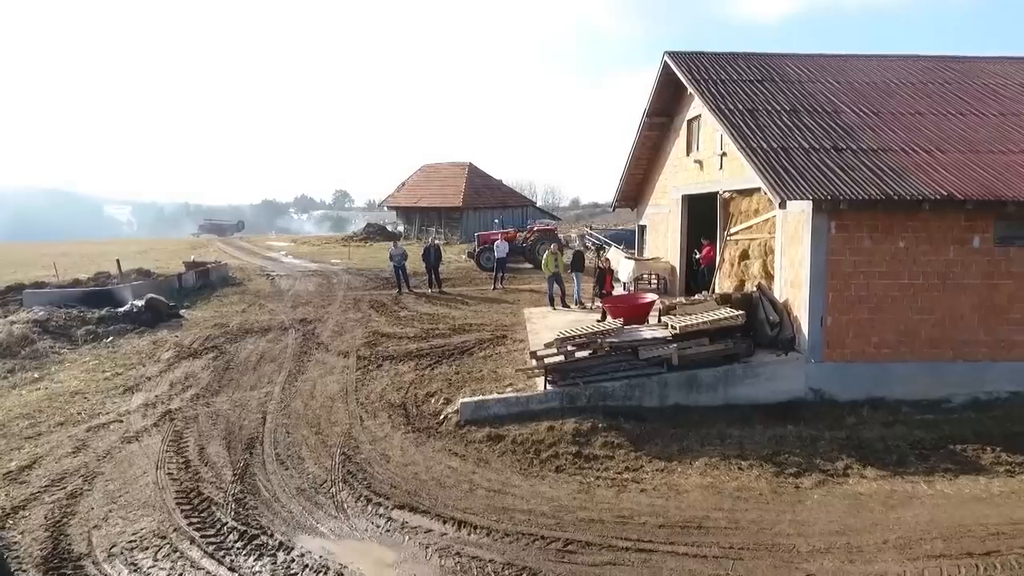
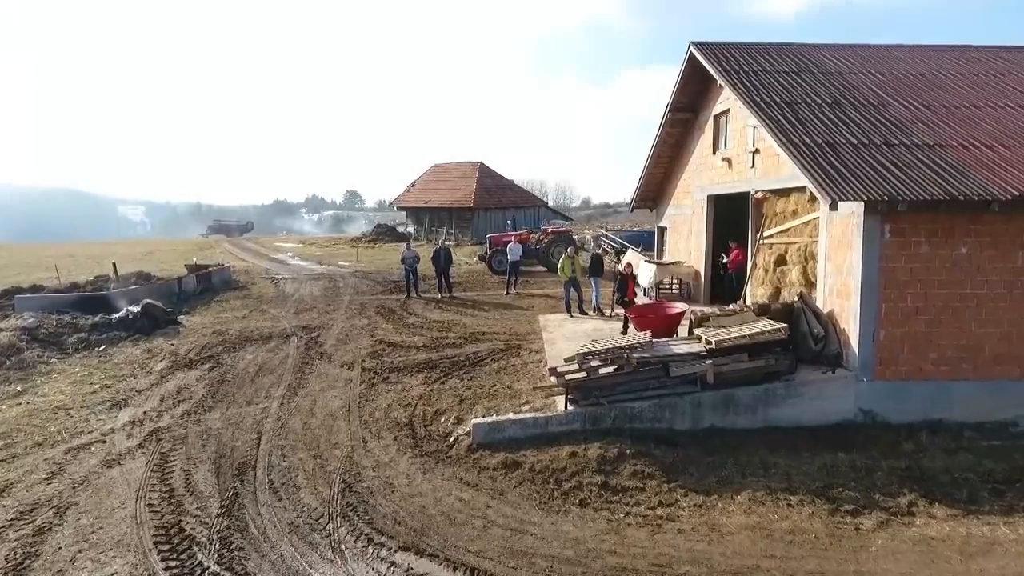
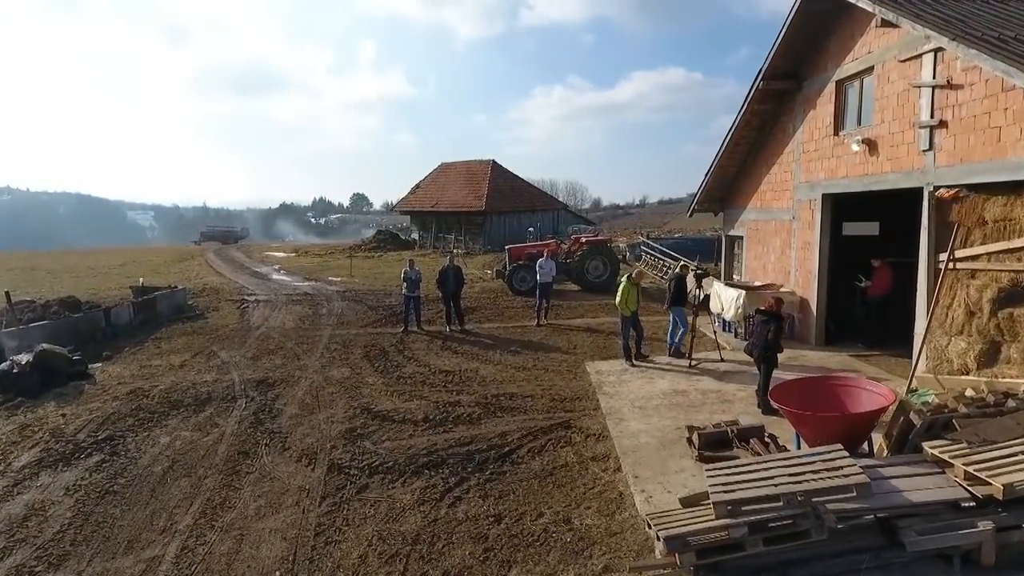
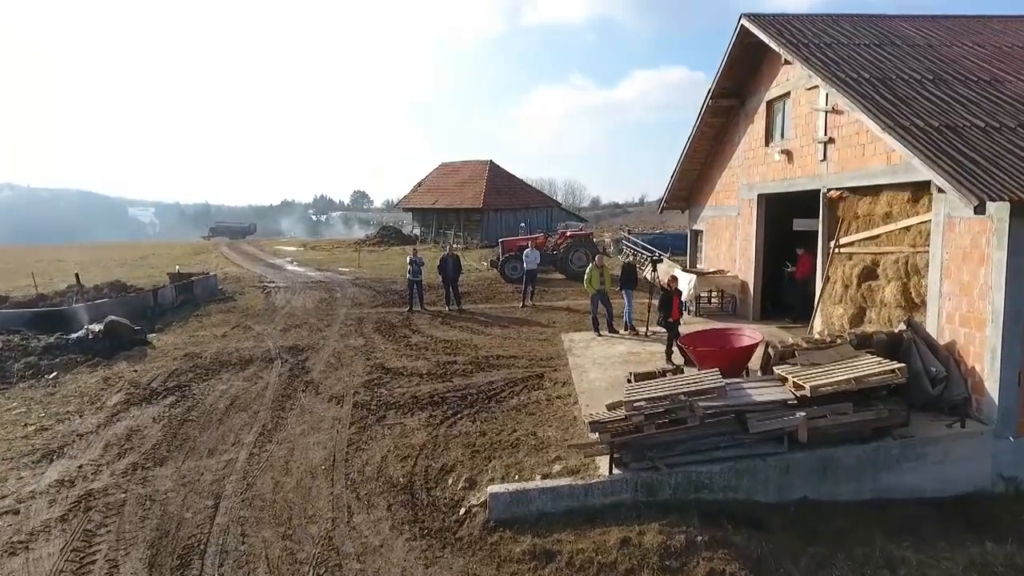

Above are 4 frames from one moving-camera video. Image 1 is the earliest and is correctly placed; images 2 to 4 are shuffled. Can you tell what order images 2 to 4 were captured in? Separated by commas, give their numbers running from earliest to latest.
2, 4, 3
